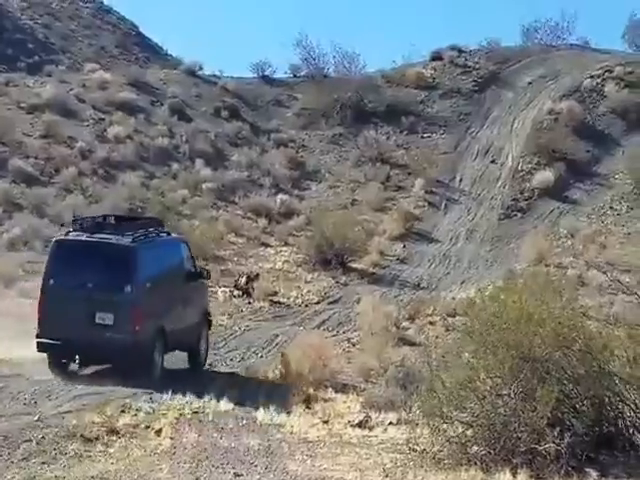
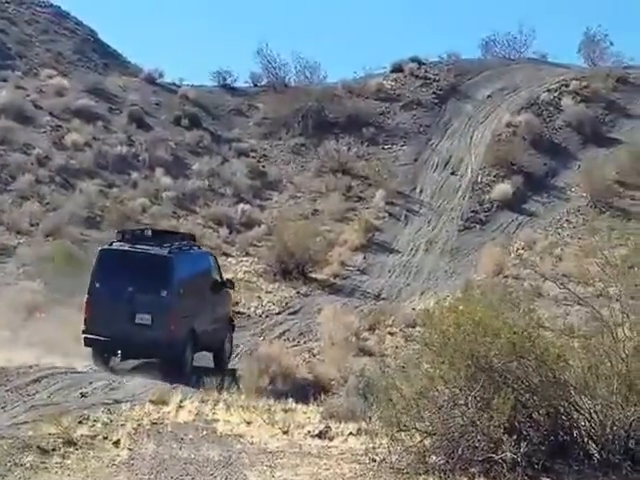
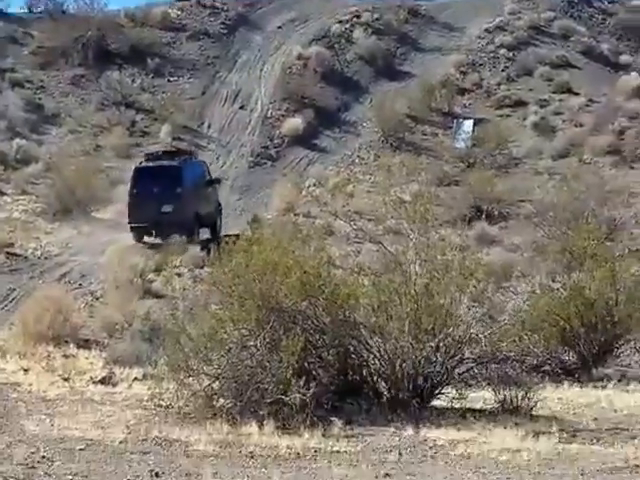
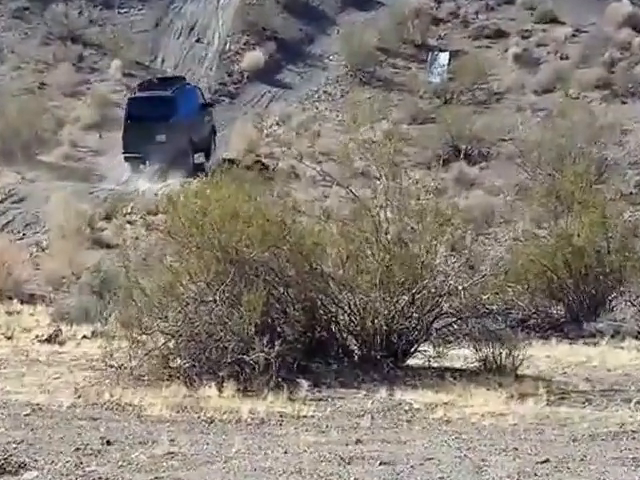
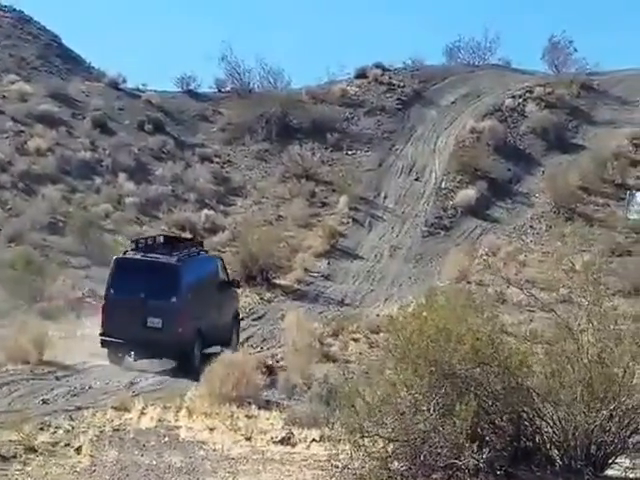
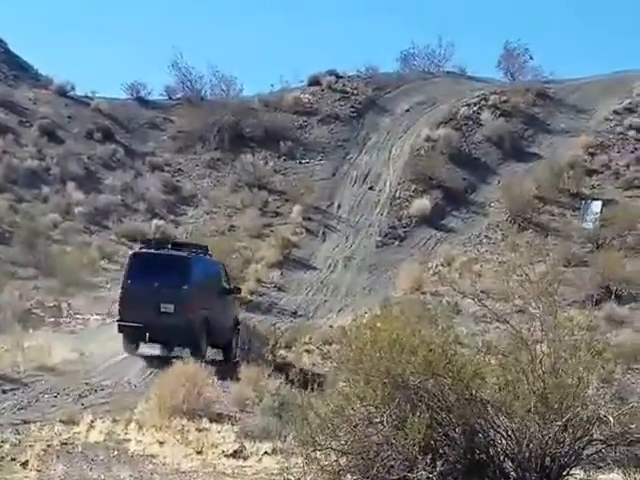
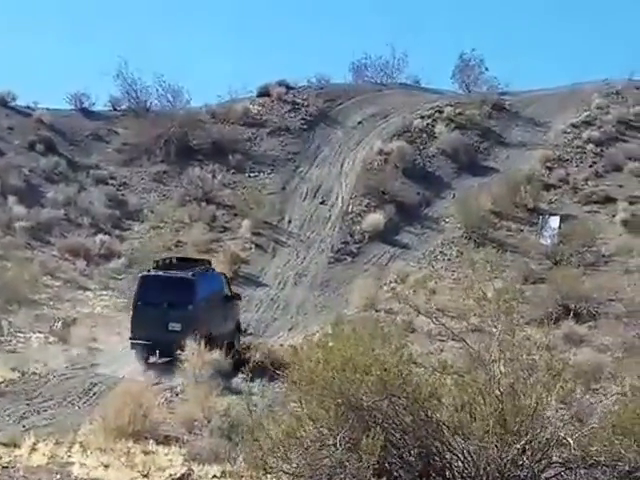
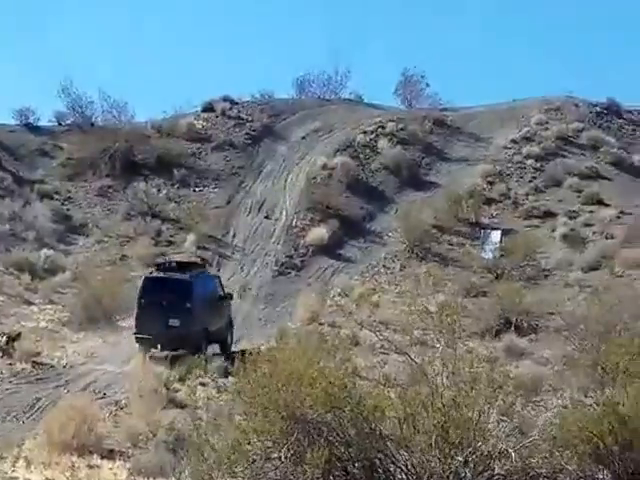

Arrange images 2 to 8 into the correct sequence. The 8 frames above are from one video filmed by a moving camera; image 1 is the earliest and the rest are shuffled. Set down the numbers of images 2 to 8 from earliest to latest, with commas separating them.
2, 5, 6, 7, 8, 3, 4
